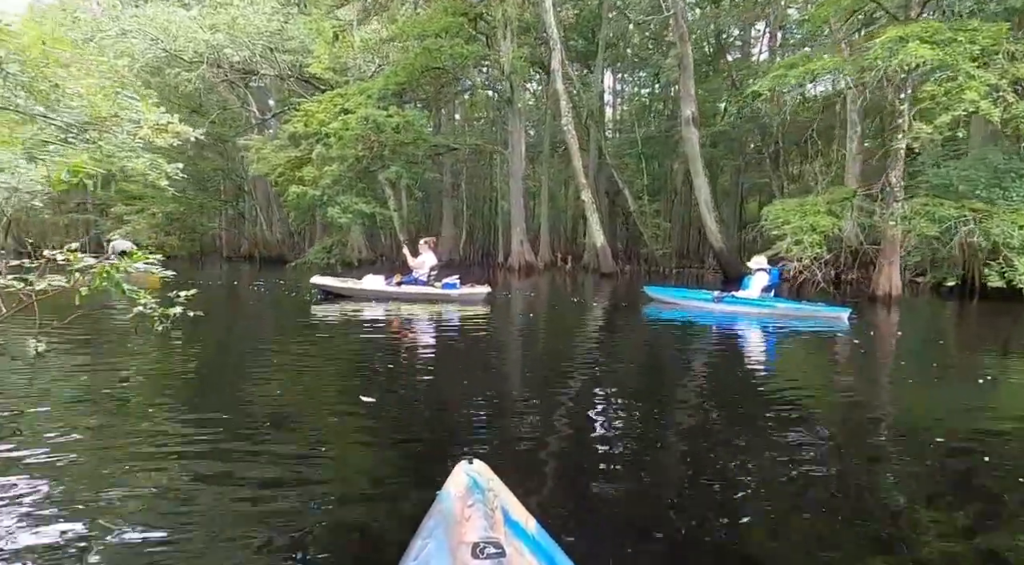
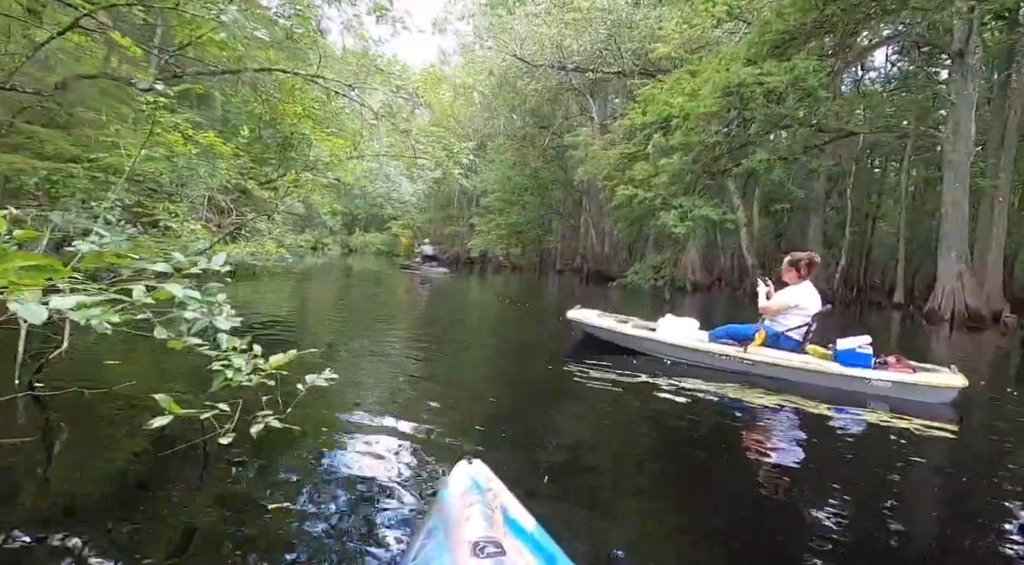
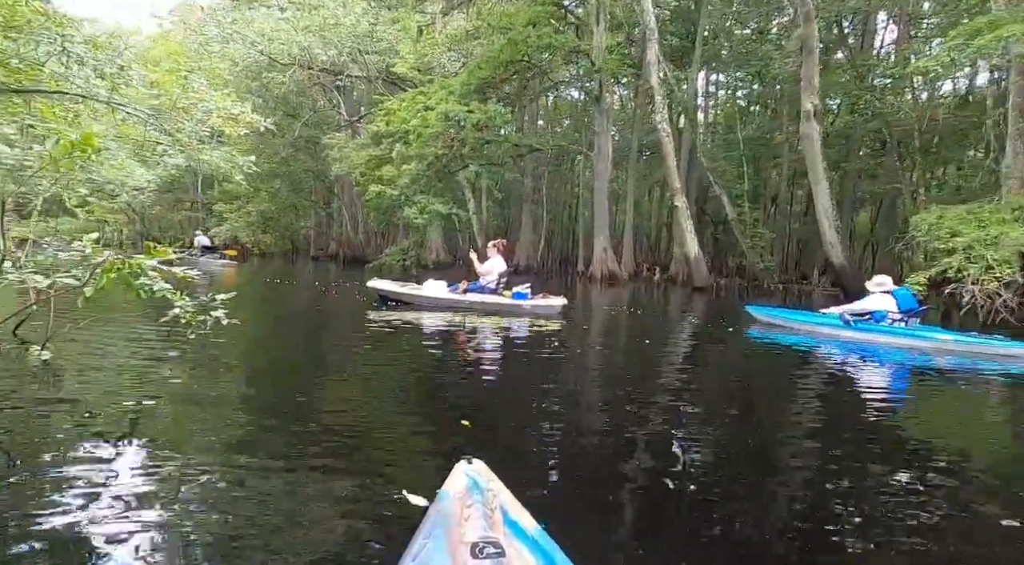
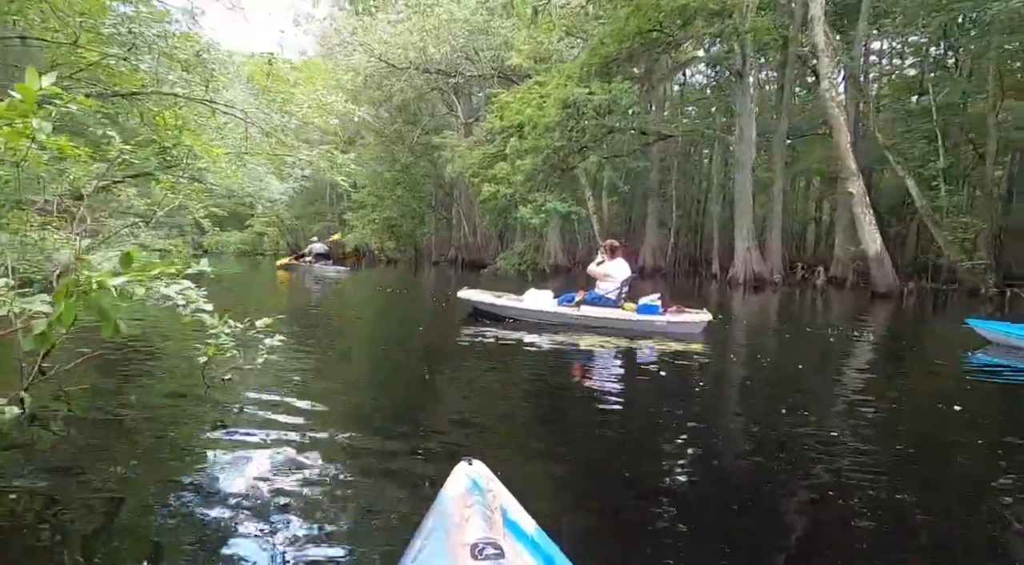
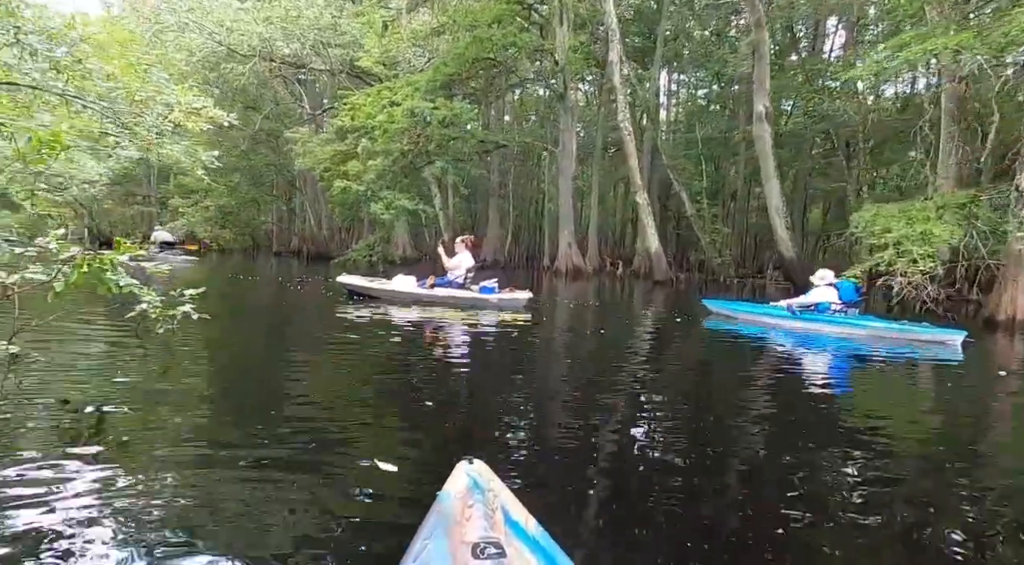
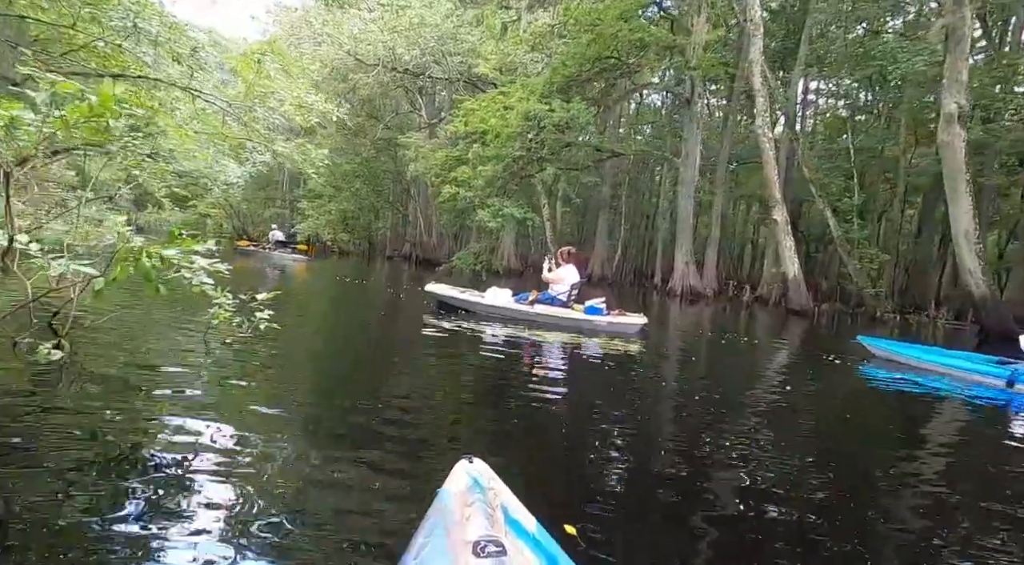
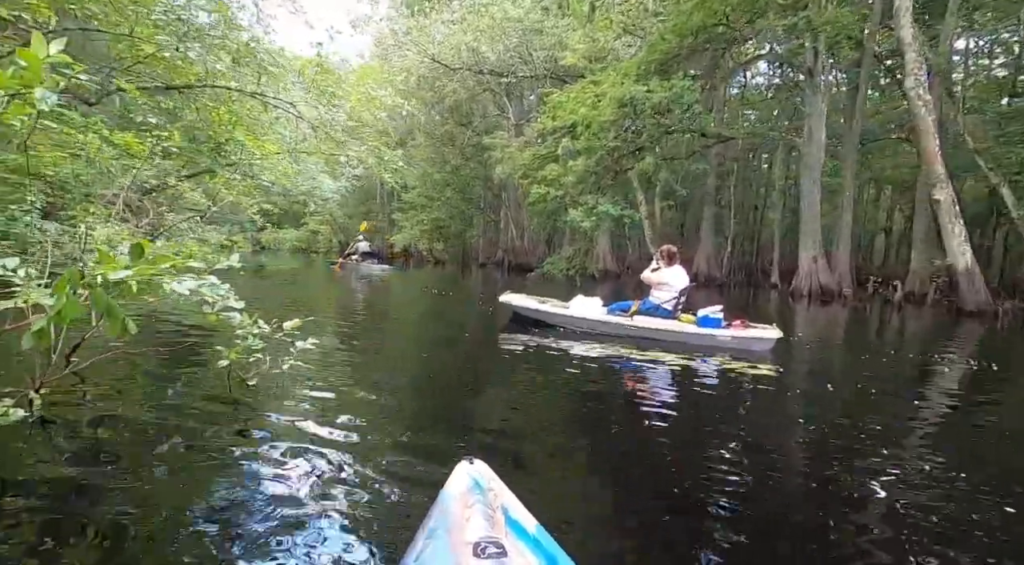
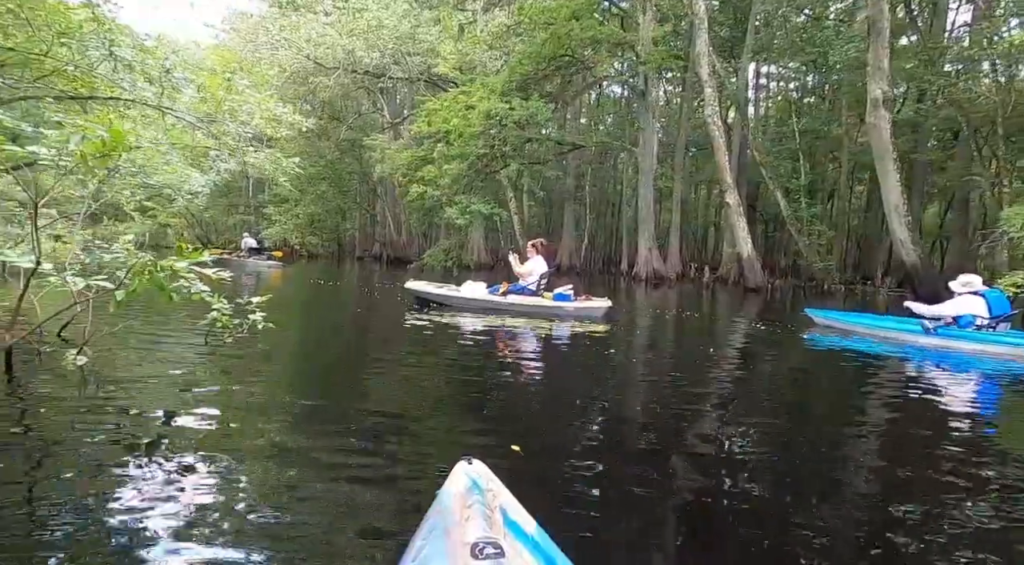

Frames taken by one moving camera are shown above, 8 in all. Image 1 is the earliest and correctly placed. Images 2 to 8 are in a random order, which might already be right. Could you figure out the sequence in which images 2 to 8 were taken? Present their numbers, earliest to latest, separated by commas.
5, 3, 8, 6, 4, 7, 2
